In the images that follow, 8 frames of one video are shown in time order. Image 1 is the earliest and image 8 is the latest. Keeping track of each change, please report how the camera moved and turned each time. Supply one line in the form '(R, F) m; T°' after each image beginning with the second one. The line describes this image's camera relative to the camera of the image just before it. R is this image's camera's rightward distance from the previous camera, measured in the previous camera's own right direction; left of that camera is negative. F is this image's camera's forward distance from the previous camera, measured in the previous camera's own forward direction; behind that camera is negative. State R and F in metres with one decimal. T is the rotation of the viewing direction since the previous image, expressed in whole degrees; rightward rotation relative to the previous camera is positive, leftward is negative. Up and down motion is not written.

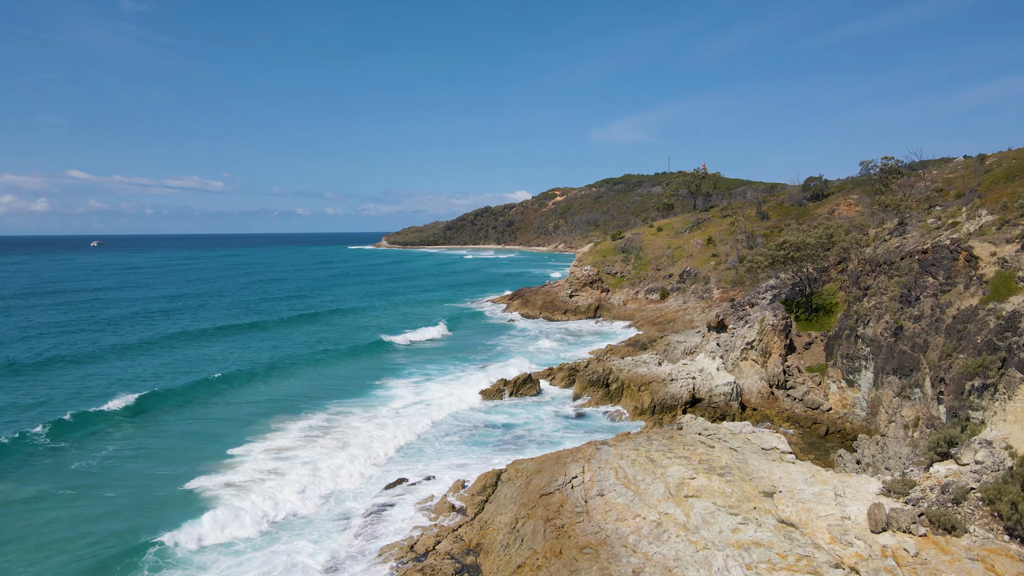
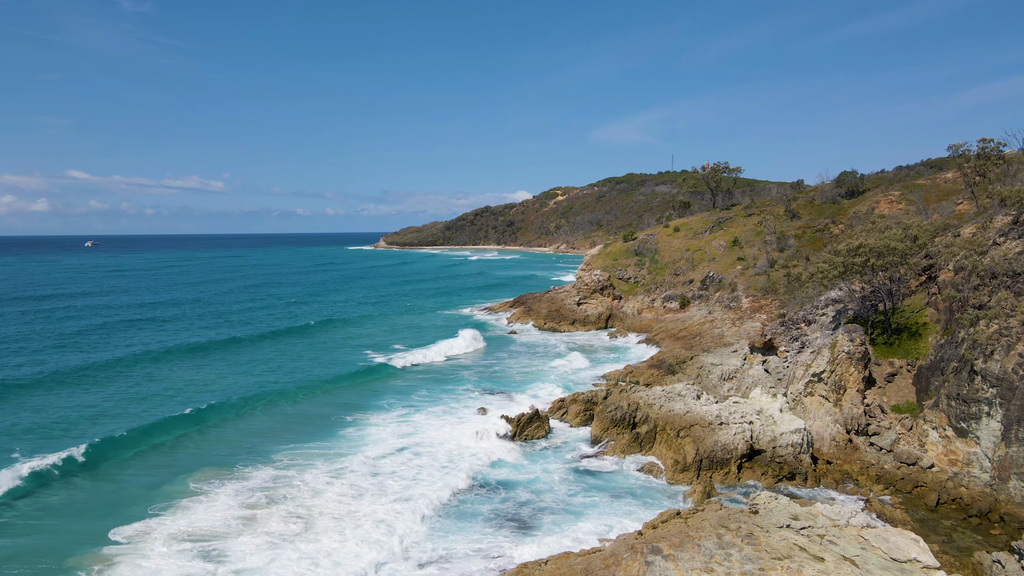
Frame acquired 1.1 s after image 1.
(-0.1, +4.8) m; 0°
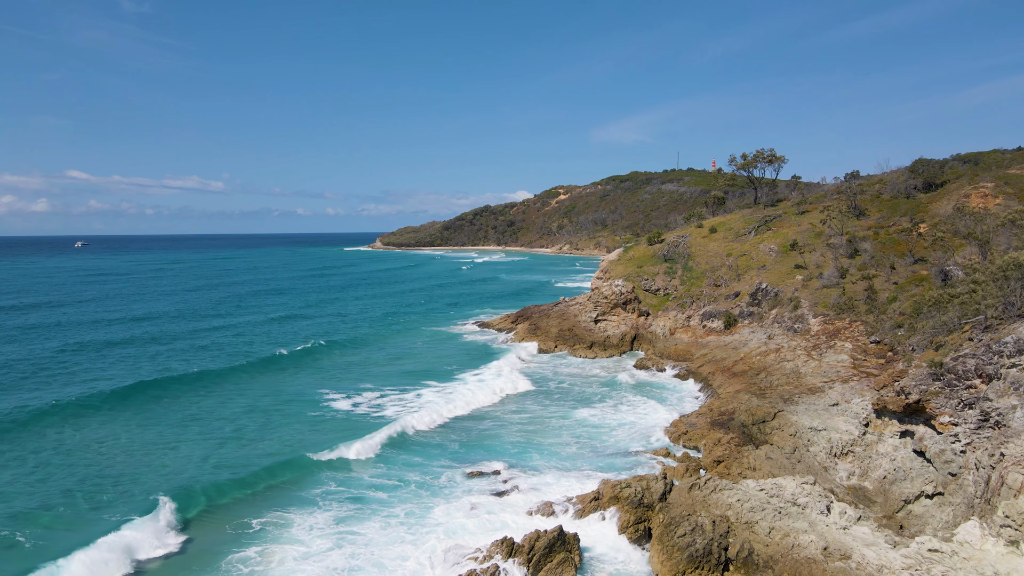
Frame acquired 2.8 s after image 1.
(-0.1, +7.8) m; 0°
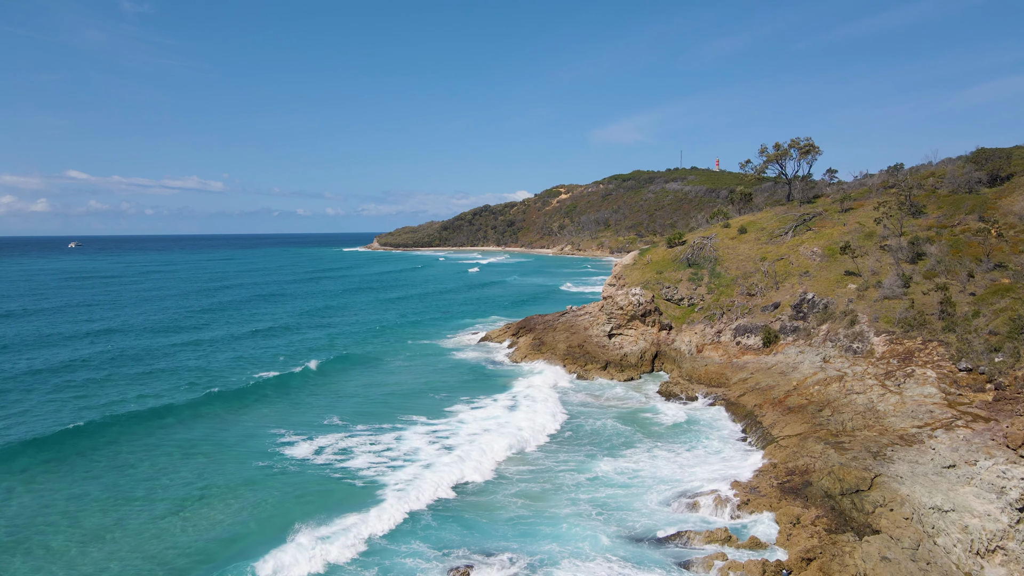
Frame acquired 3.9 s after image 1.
(-0.1, +4.8) m; 0°
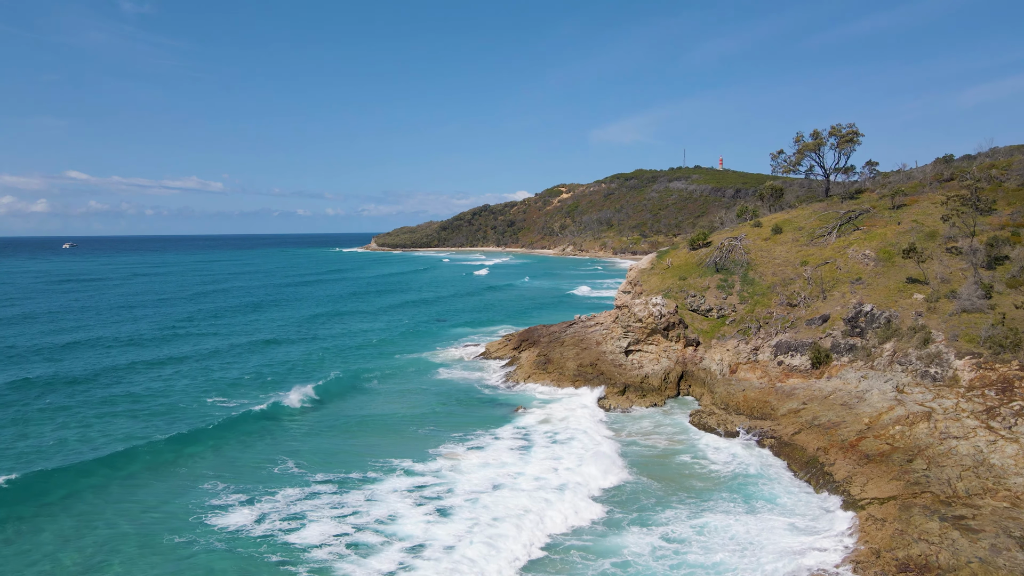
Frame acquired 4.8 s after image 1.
(0.0, +4.2) m; 0°
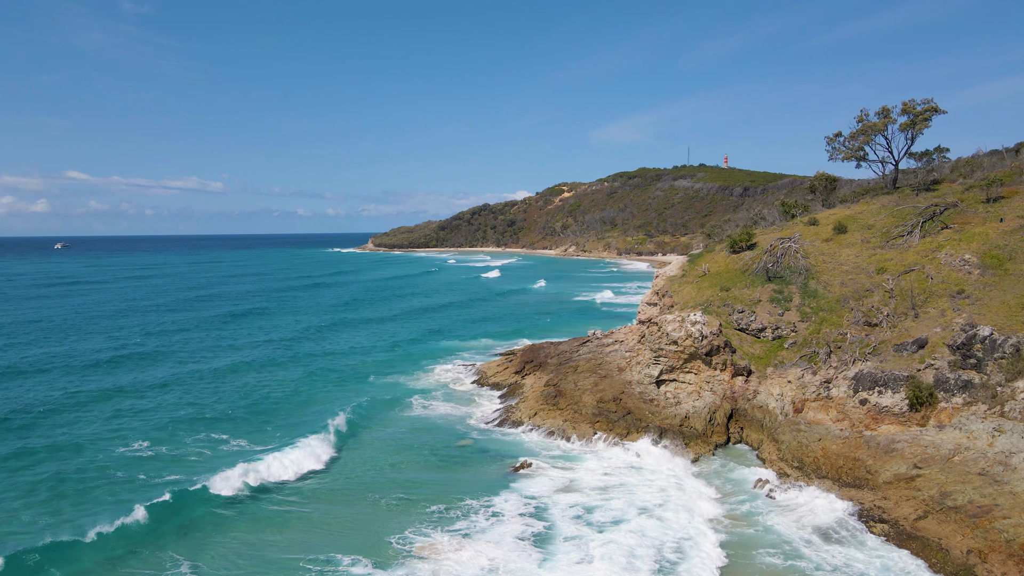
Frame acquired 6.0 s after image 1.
(-0.1, +5.5) m; 0°
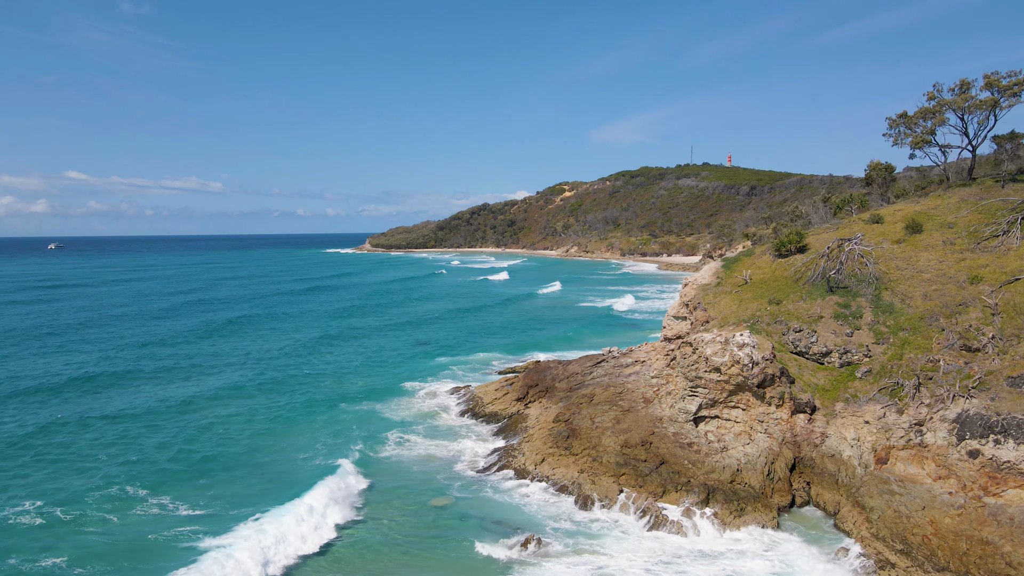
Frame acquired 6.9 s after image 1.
(0.0, +4.3) m; 0°
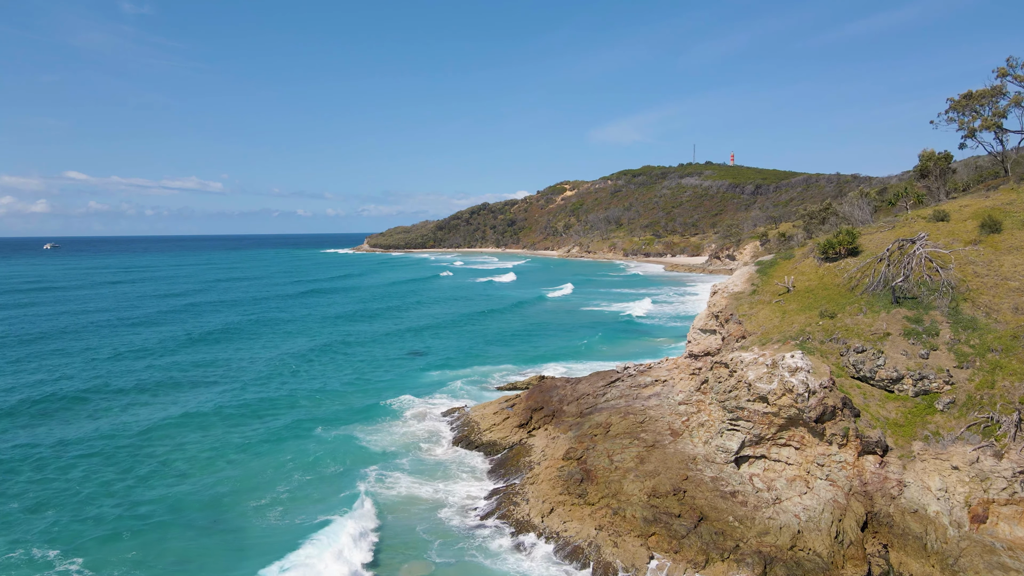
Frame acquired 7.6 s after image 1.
(0.0, +3.1) m; 0°
